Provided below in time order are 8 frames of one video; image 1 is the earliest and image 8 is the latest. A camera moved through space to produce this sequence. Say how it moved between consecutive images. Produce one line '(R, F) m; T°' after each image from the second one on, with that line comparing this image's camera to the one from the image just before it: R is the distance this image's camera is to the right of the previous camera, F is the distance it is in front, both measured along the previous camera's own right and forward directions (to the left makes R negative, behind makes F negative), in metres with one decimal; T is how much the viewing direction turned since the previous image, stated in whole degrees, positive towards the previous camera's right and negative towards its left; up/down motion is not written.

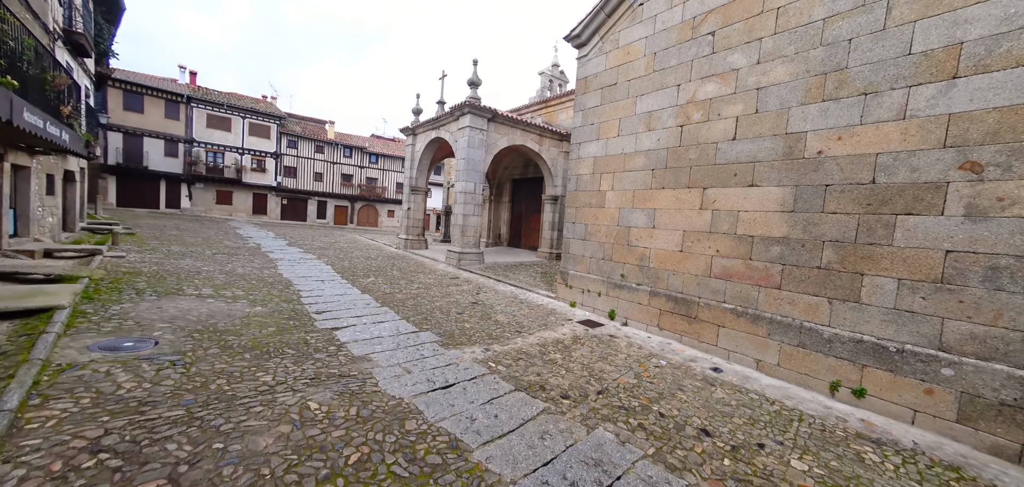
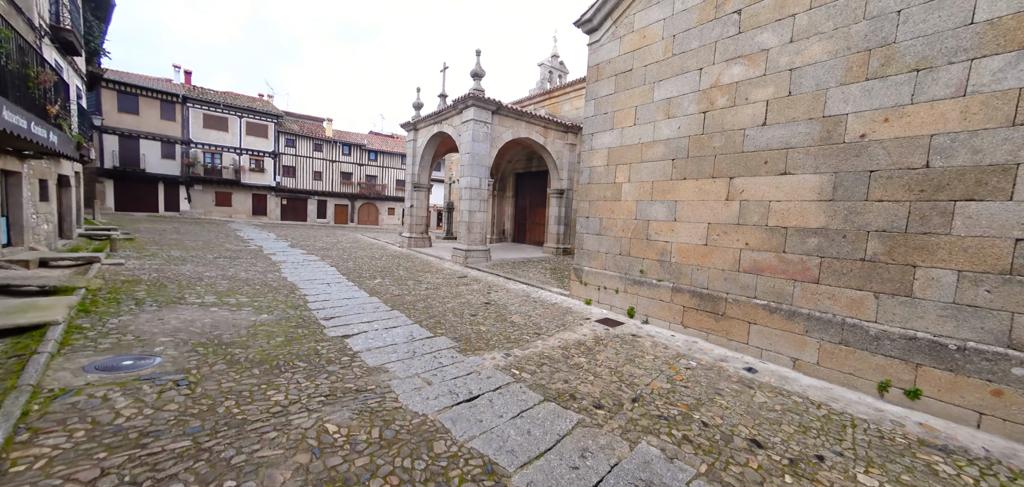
(-0.2, +0.2) m; 0°
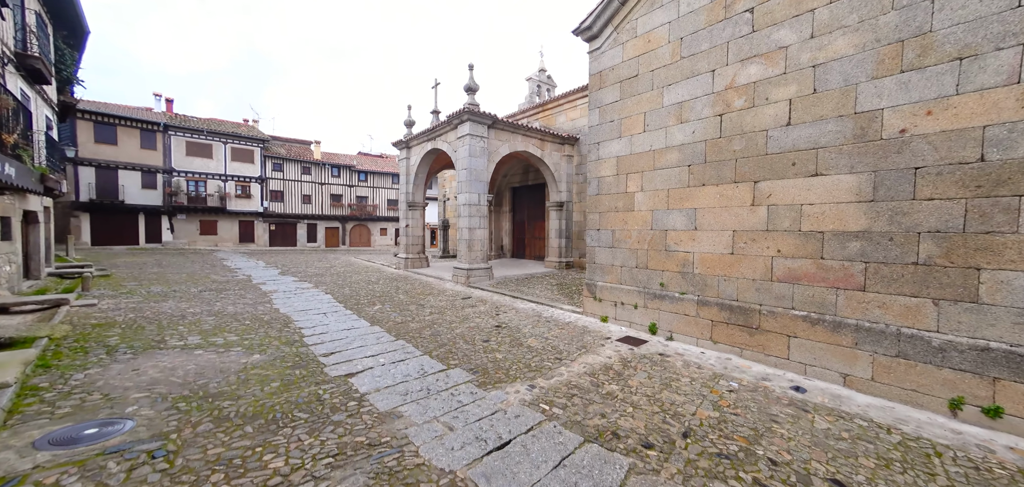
(-0.2, +0.3) m; +1°
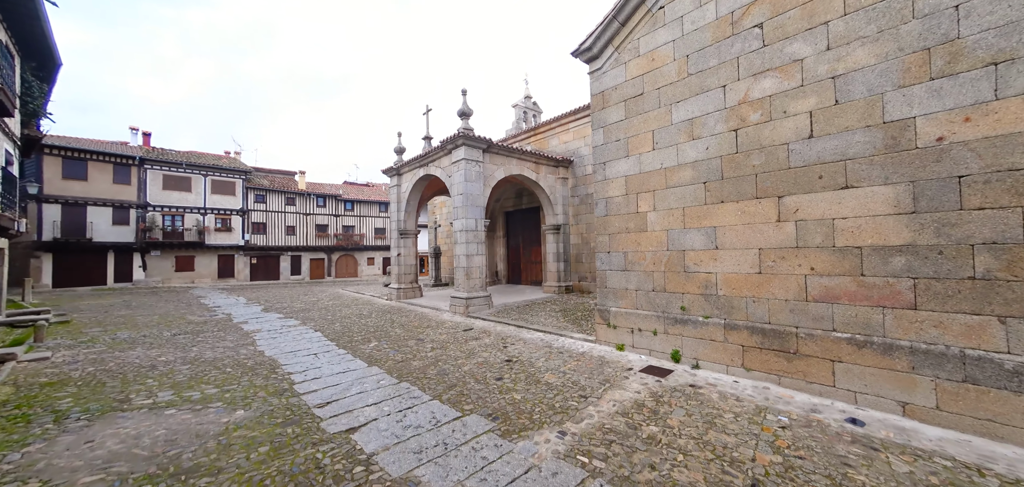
(-0.3, +0.3) m; +2°
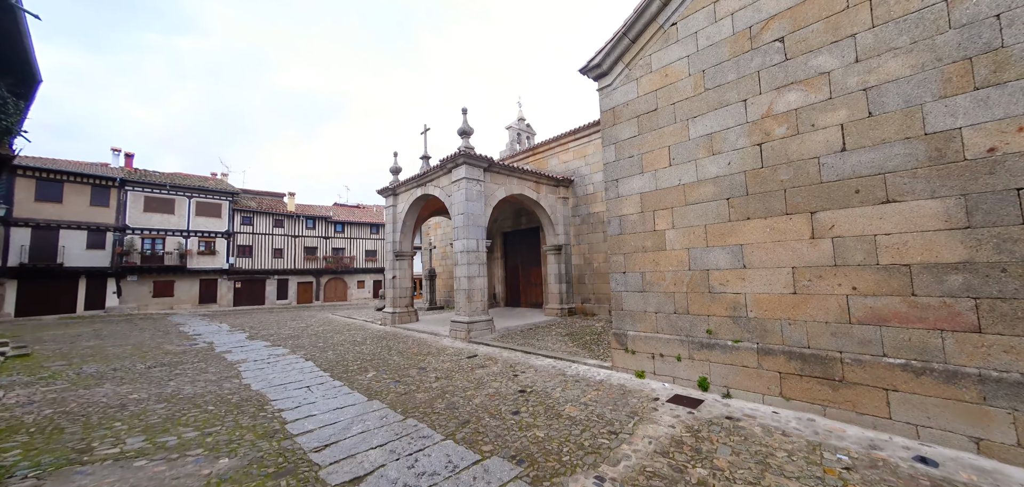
(-0.3, +0.3) m; +2°
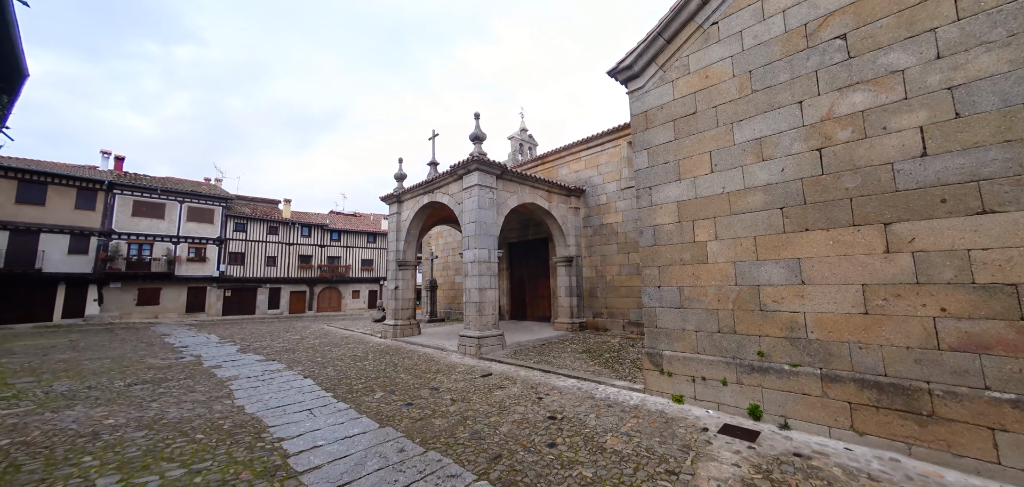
(-0.4, +0.4) m; +1°
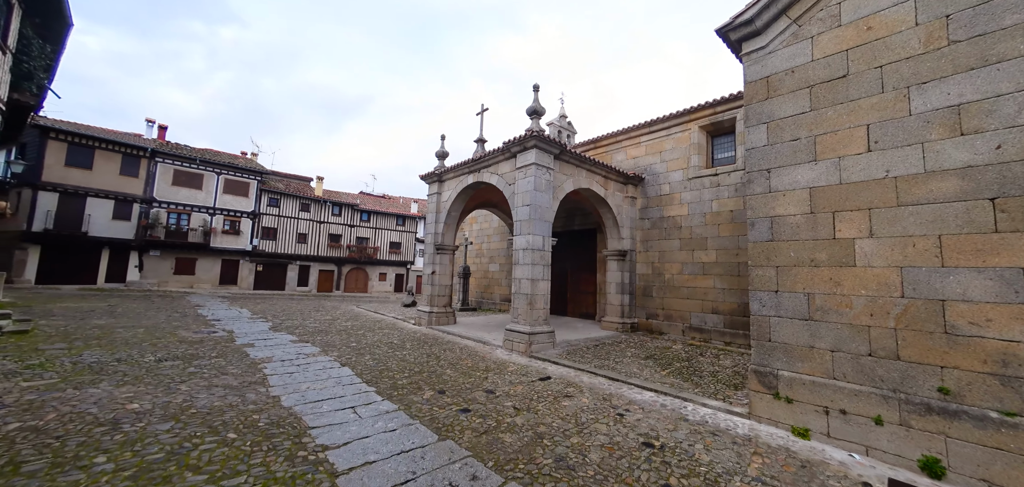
(-0.7, +0.7) m; -3°
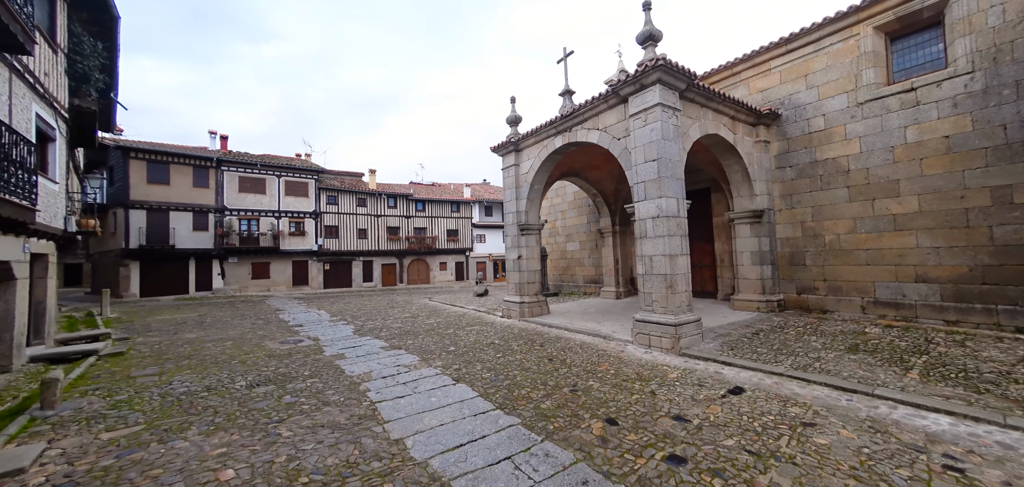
(-1.3, +1.3) m; -7°
